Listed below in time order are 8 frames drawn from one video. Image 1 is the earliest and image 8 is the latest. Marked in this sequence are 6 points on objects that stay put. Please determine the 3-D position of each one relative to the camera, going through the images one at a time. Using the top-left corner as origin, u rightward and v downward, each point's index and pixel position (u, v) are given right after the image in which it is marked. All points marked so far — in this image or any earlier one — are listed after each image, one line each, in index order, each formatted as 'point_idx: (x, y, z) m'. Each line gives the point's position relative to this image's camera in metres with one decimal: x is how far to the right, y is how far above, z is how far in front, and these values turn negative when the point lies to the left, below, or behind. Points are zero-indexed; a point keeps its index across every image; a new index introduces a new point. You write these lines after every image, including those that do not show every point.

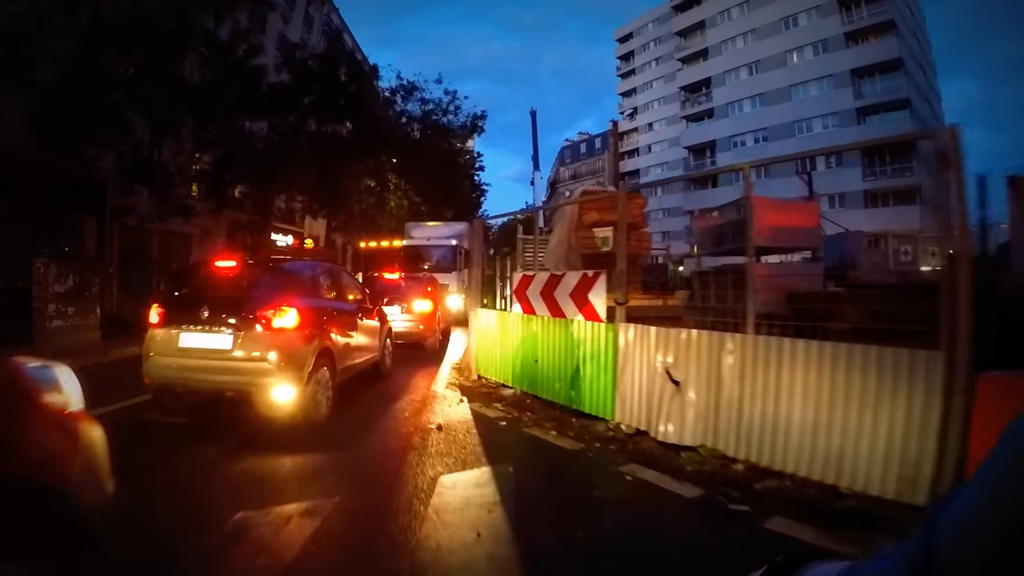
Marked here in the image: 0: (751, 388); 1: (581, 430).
0: (+2.0, -0.8, +5.6) m
1: (+0.7, -1.4, +6.5) m
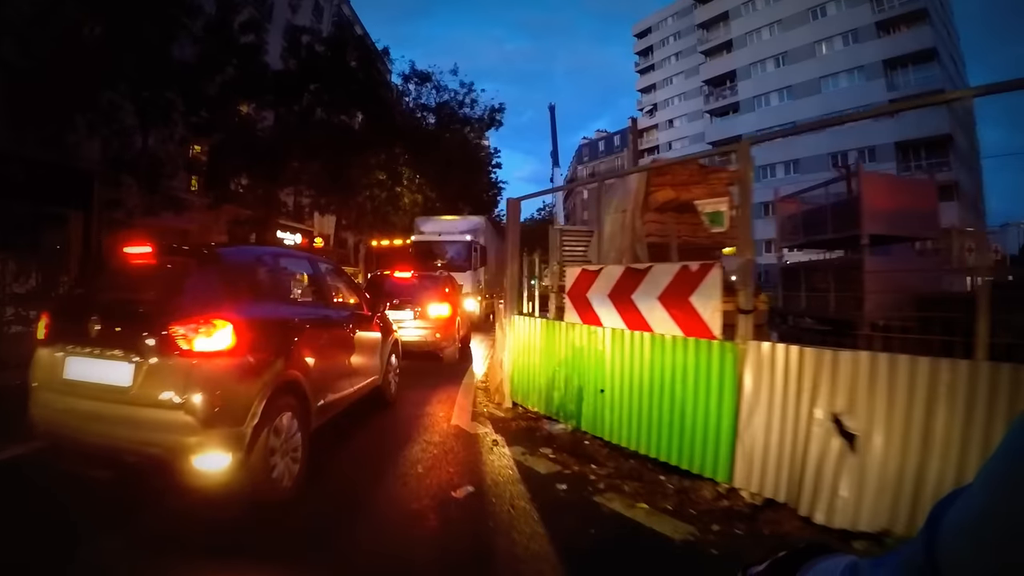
0: (+2.4, -0.8, +3.4) m
1: (+1.1, -1.4, +4.4) m
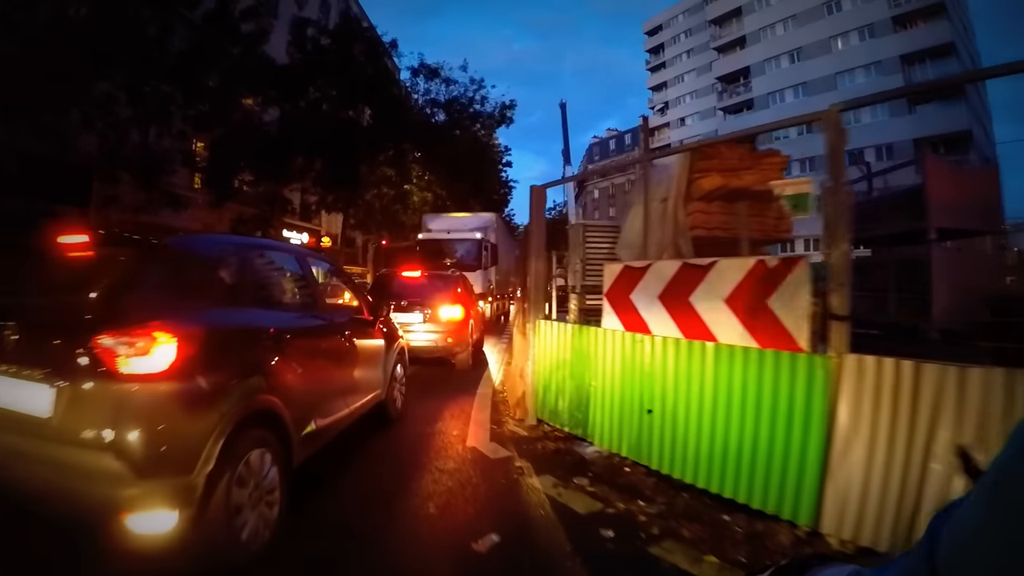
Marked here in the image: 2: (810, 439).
0: (+2.6, -0.8, +2.6) m
1: (+1.3, -1.4, +3.5) m
2: (+1.7, -0.8, +3.7) m
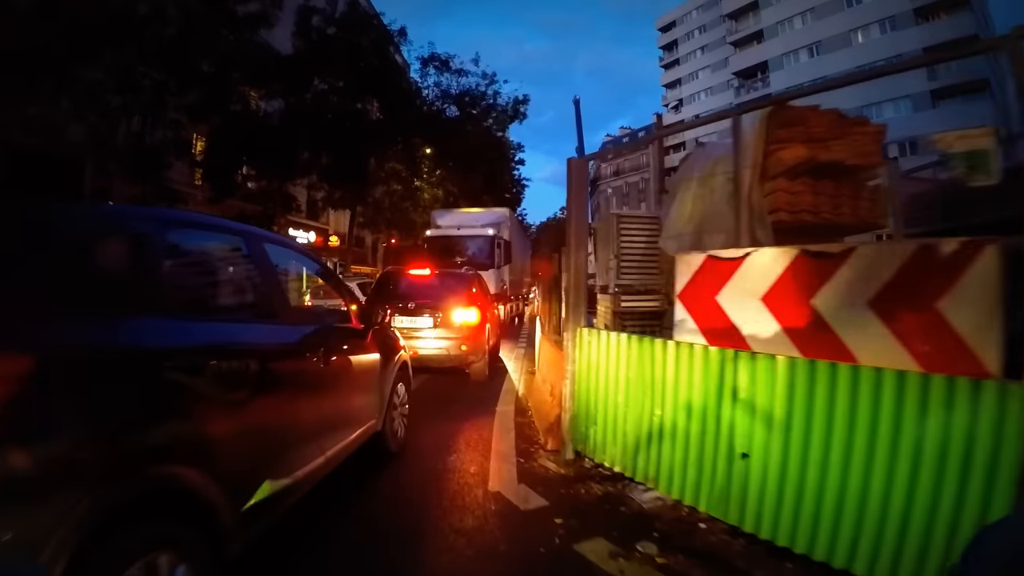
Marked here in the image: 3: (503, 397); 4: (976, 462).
0: (+2.8, -0.8, +1.5) m
1: (+1.5, -1.4, +2.4) m
2: (+1.9, -0.8, +2.6) m
3: (-0.1, -1.5, +7.5) m
4: (+1.9, -0.8, +2.6) m
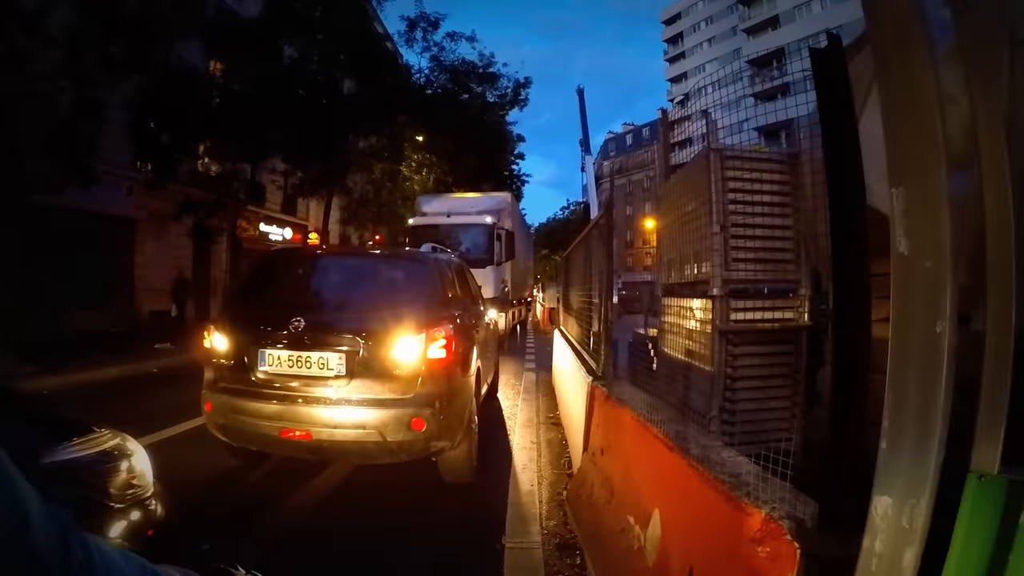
0: (+2.9, -0.8, -1.6) m
1: (+1.6, -1.4, -0.6) m
2: (+2.0, -0.8, -0.4) m
3: (0.0, -1.5, +4.4) m
4: (+2.0, -0.7, -0.4) m
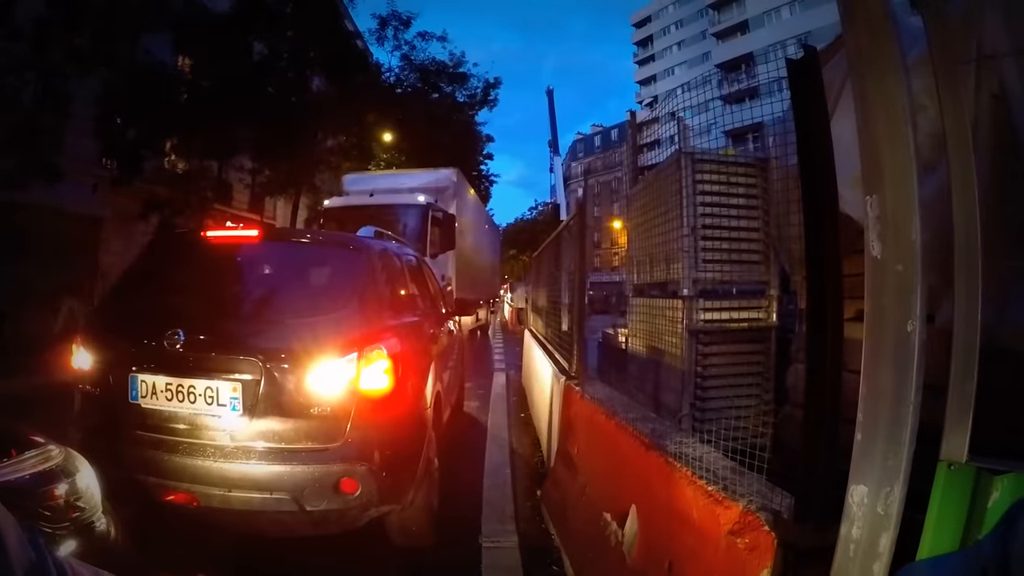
0: (+3.0, -0.8, -1.4) m
1: (+1.7, -1.4, -0.5) m
2: (+2.0, -0.8, -0.3) m
3: (-0.2, -1.5, +4.4) m
4: (+2.1, -0.7, -0.3) m
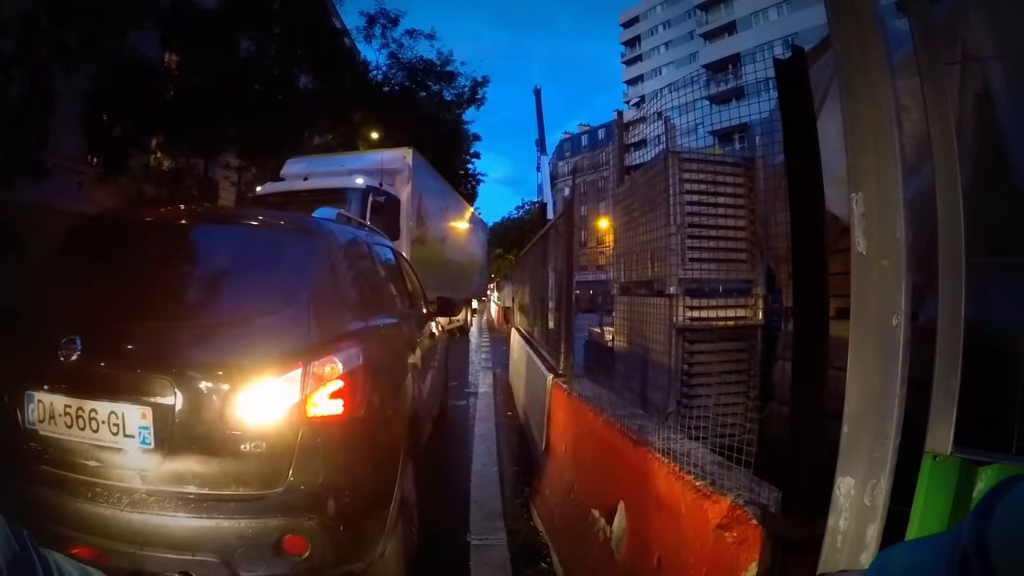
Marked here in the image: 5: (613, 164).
0: (+3.0, -0.8, -1.4) m
1: (+1.7, -1.4, -0.5) m
2: (+2.0, -0.8, -0.3) m
3: (-0.3, -1.5, +4.4) m
4: (+2.1, -0.7, -0.3) m
5: (+0.8, +0.9, +4.9) m
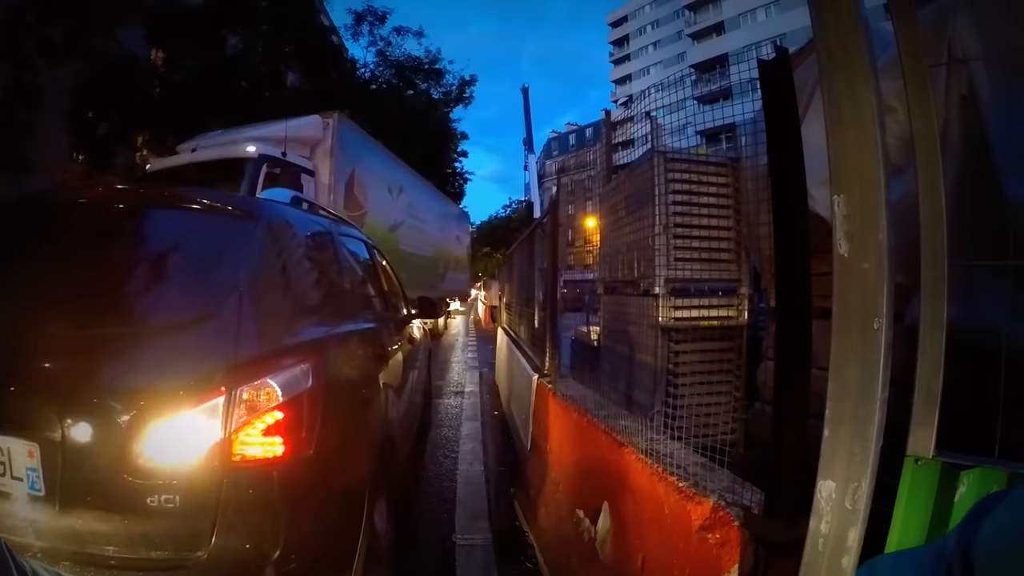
0: (+3.0, -0.8, -1.3) m
1: (+1.7, -1.4, -0.5) m
2: (+2.0, -0.8, -0.2) m
3: (-0.4, -1.5, +4.4) m
4: (+2.1, -0.7, -0.2) m
5: (+0.7, +0.9, +4.9) m
